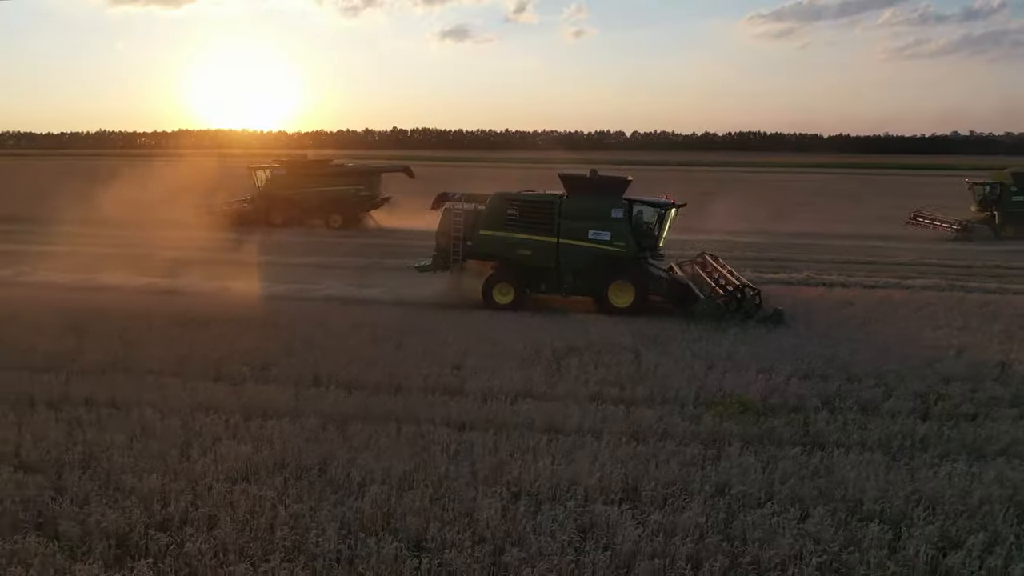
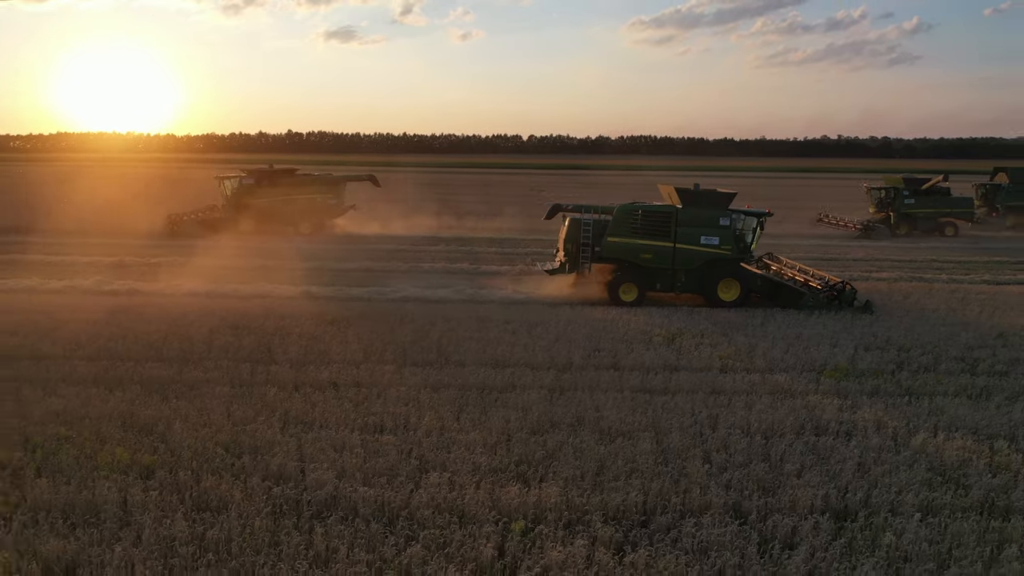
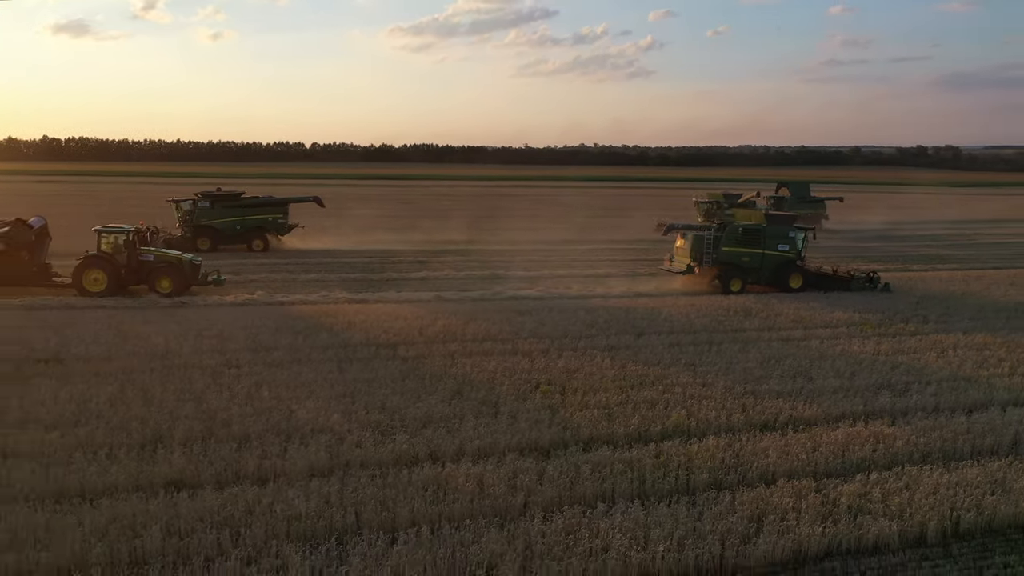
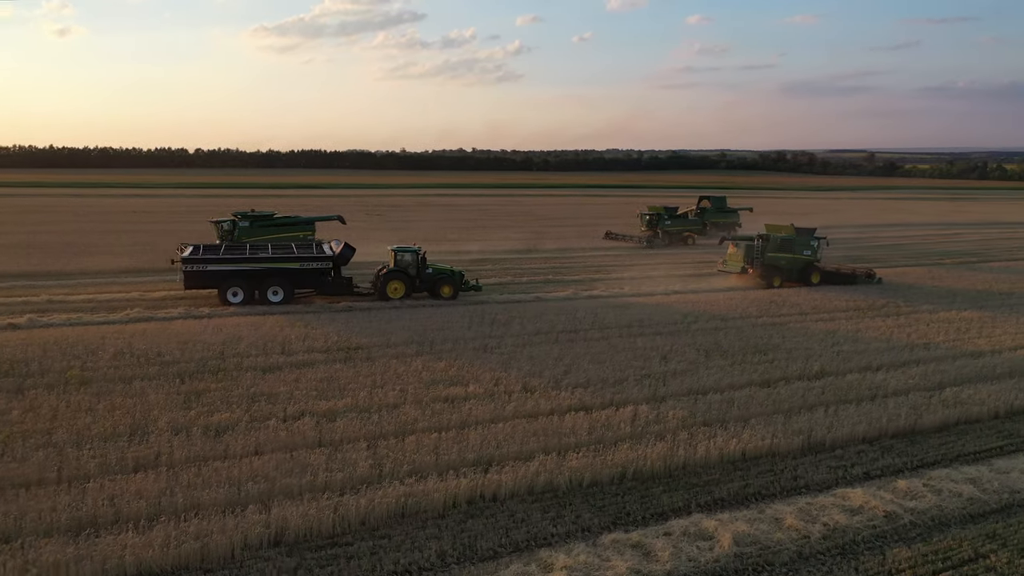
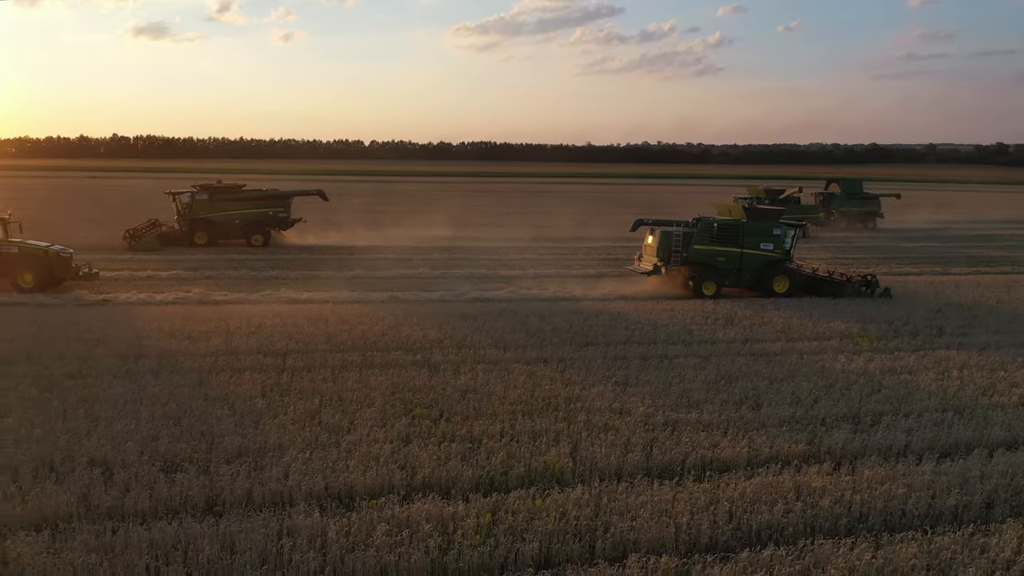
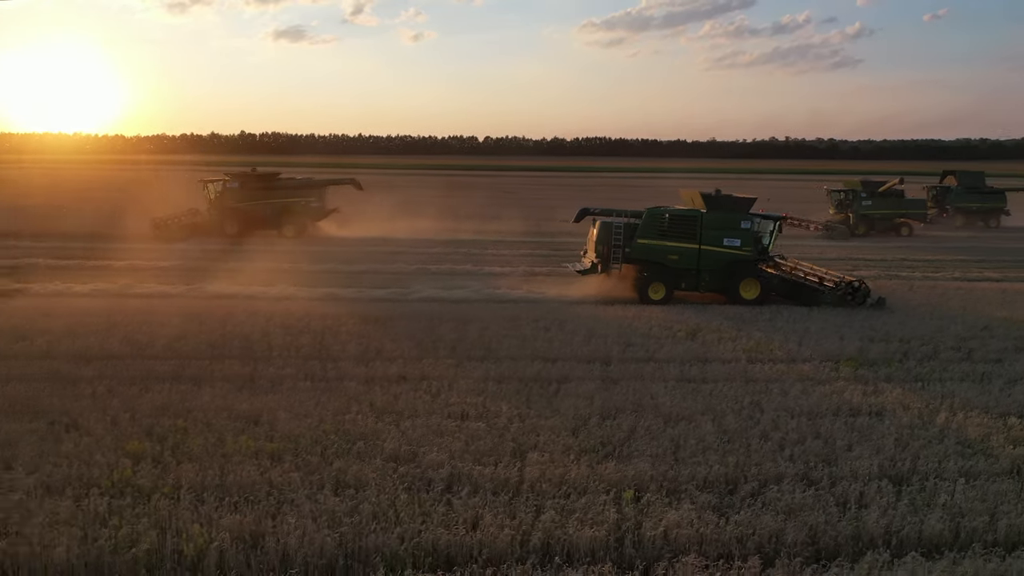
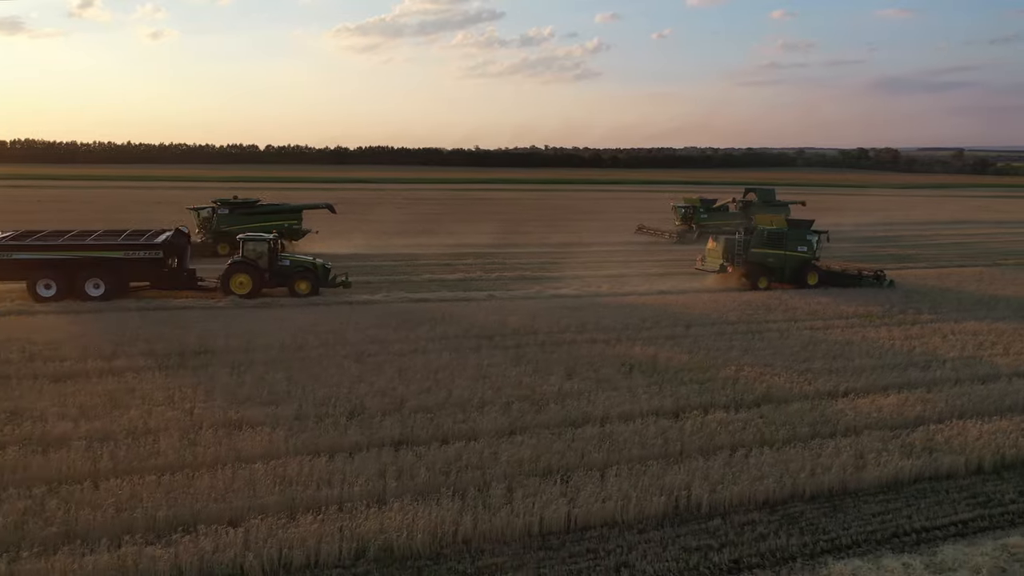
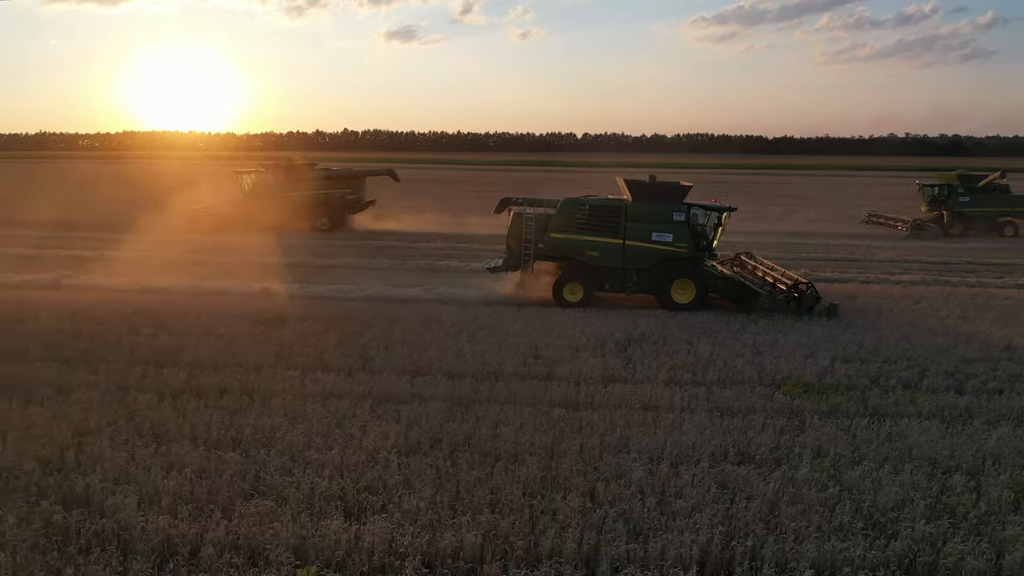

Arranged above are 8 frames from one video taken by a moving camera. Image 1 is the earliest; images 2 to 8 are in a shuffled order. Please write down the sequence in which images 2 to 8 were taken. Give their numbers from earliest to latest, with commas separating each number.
8, 2, 6, 5, 3, 7, 4
